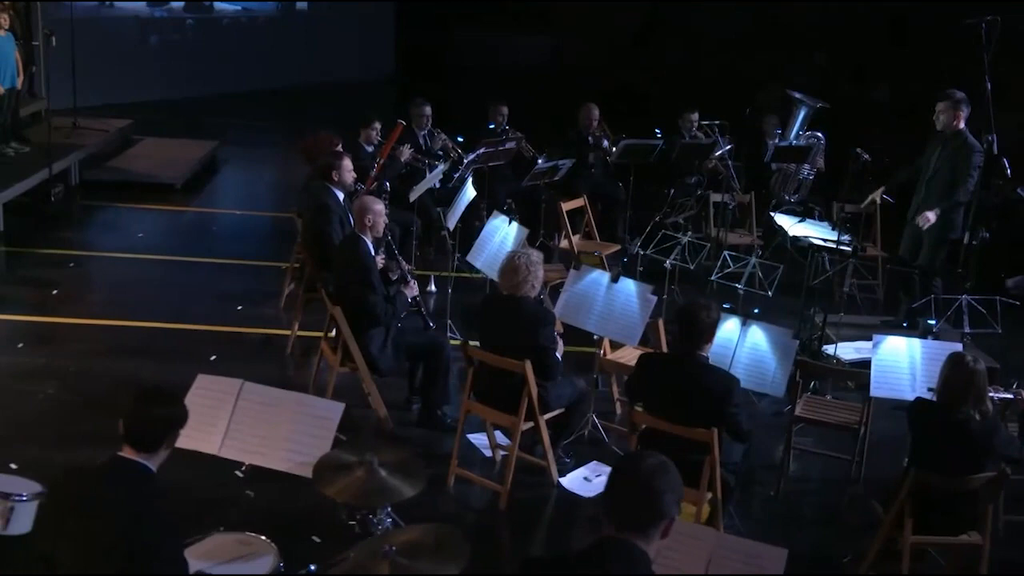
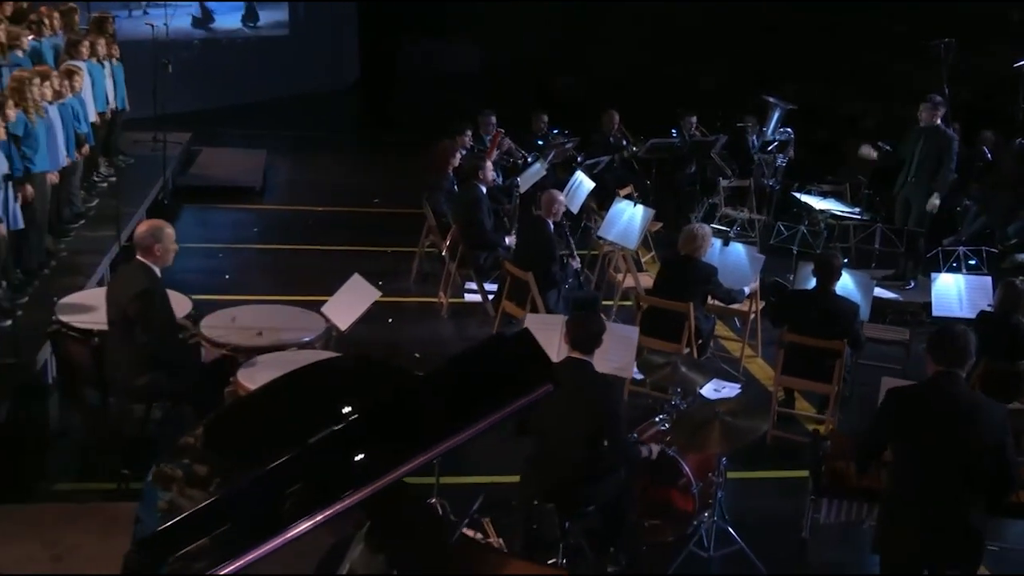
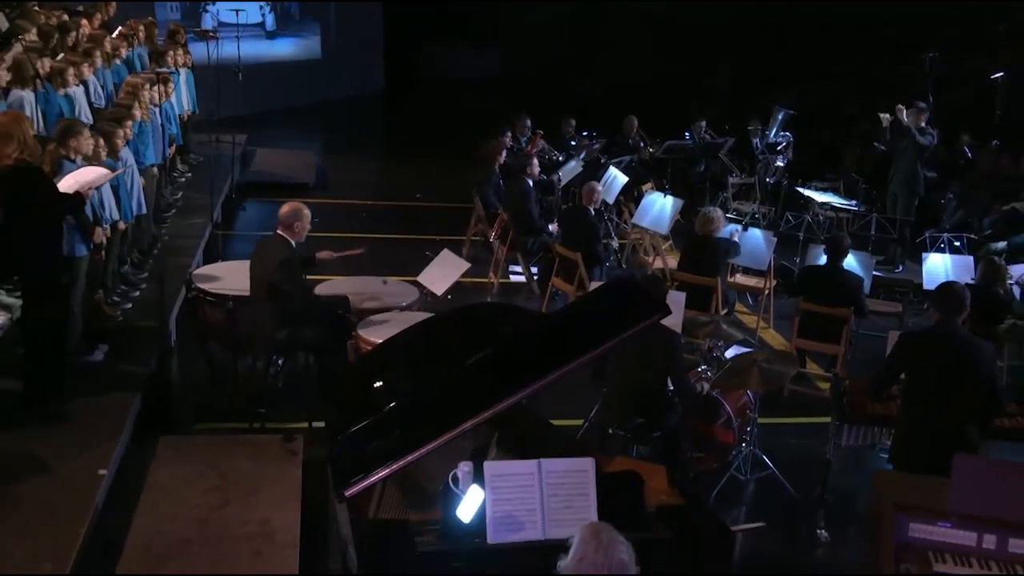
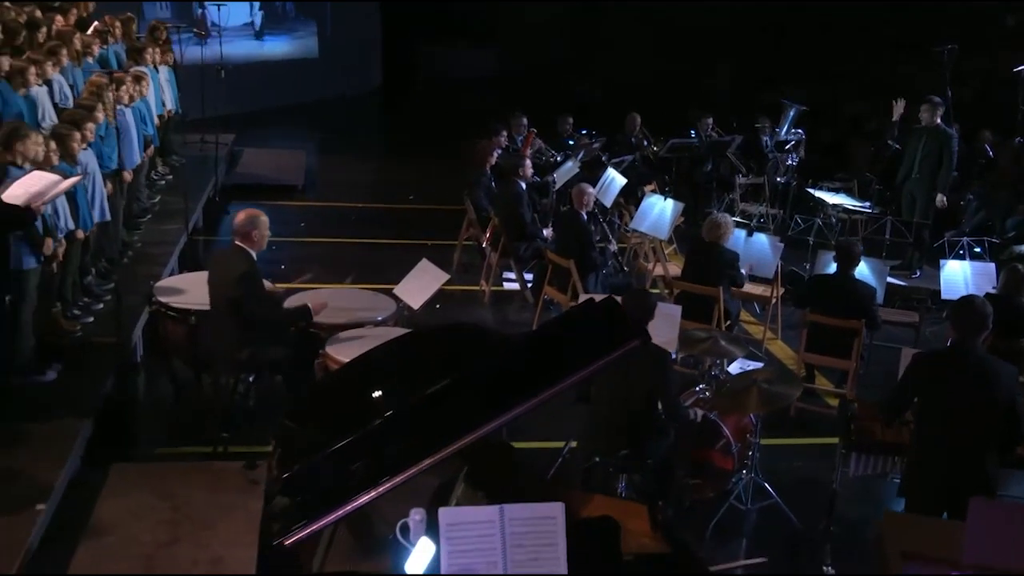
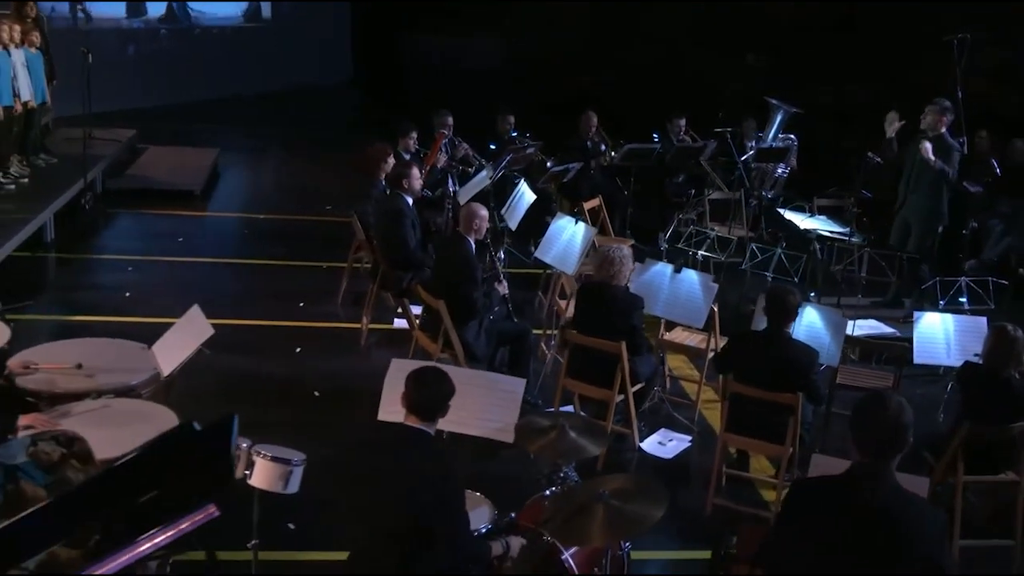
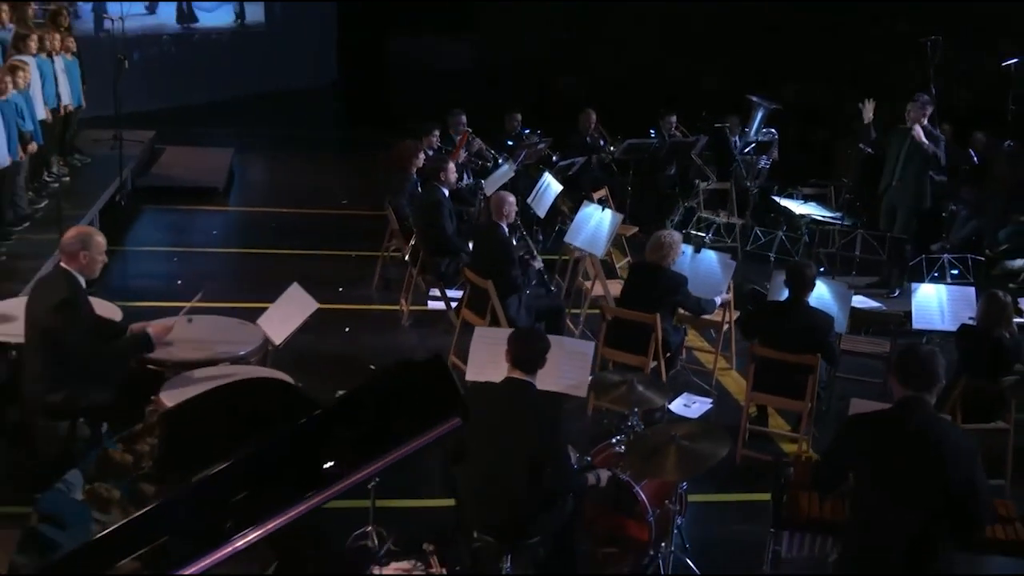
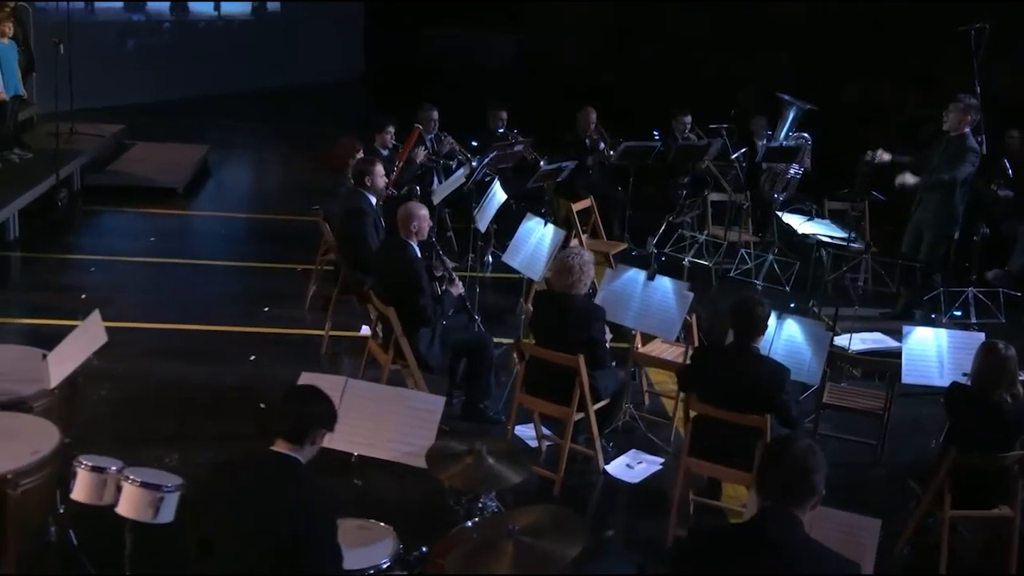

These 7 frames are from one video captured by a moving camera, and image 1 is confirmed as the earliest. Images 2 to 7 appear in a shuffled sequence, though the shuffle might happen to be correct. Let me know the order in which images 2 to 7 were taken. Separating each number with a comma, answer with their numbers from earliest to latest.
7, 5, 6, 2, 4, 3
